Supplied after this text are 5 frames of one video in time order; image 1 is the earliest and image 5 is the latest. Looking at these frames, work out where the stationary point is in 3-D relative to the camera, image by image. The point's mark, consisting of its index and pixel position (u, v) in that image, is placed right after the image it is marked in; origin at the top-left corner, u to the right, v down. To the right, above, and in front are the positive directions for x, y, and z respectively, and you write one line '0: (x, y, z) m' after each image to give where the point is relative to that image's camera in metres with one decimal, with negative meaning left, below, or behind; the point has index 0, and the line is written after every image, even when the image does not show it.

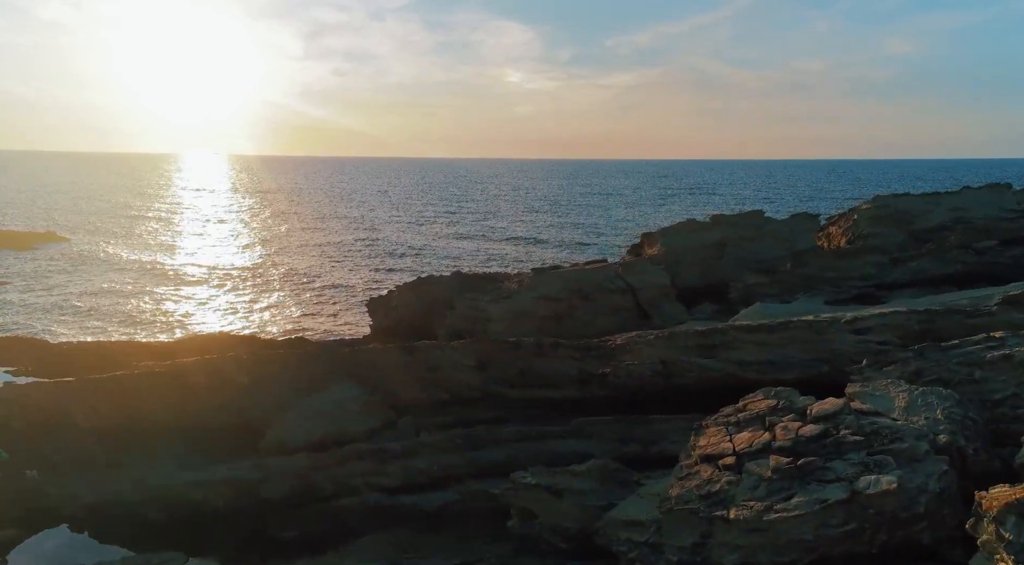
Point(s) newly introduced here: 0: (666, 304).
0: (+3.8, -0.5, +19.3) m
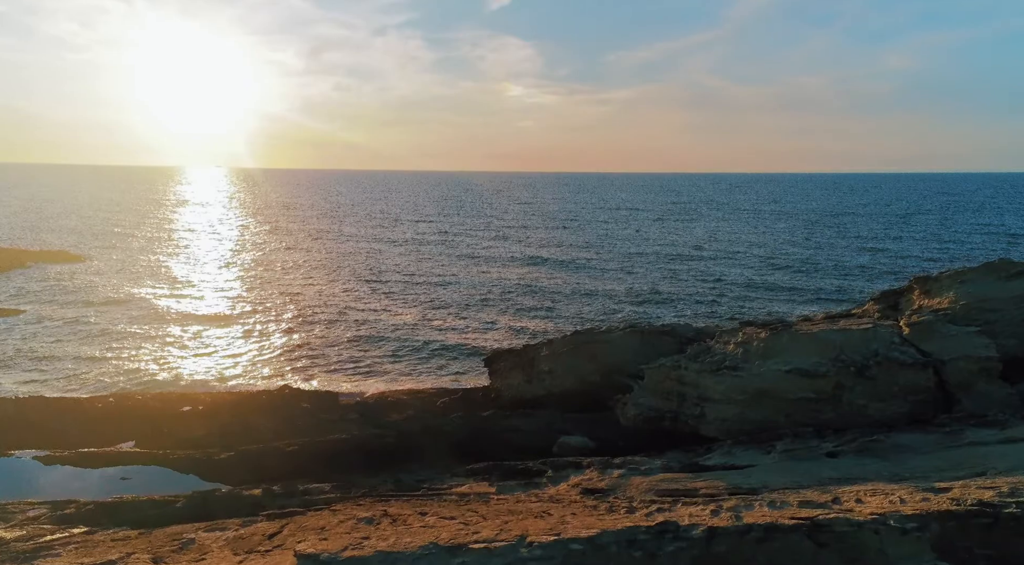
0: (+8.1, -1.7, +13.5) m
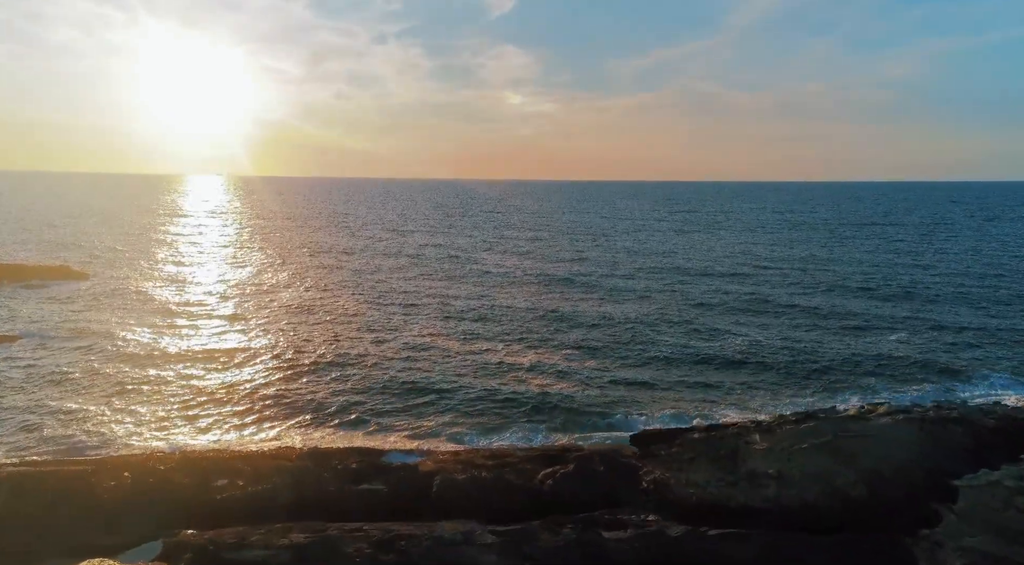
0: (+11.5, -2.7, +7.7) m
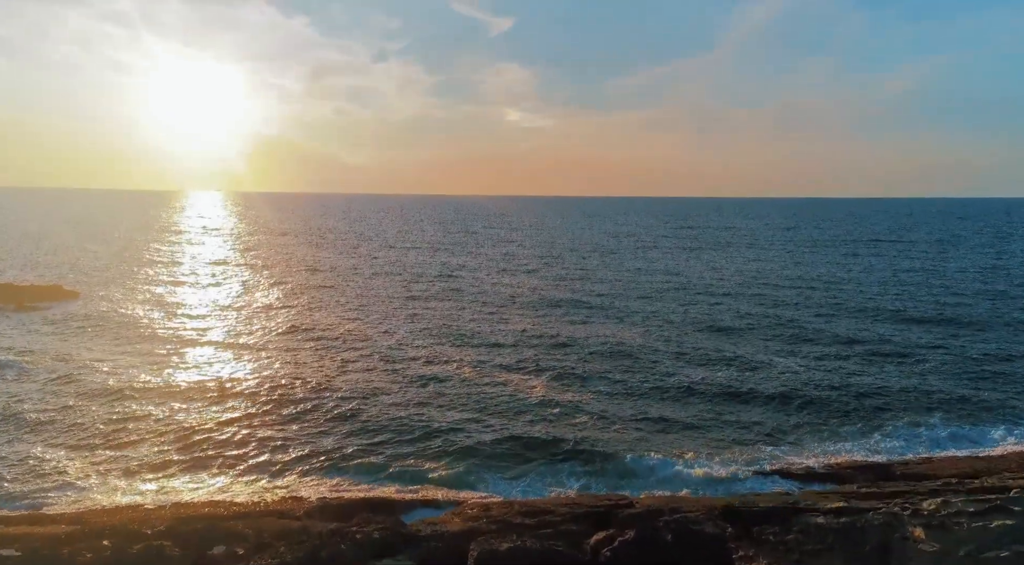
0: (+12.7, -3.2, +4.5) m
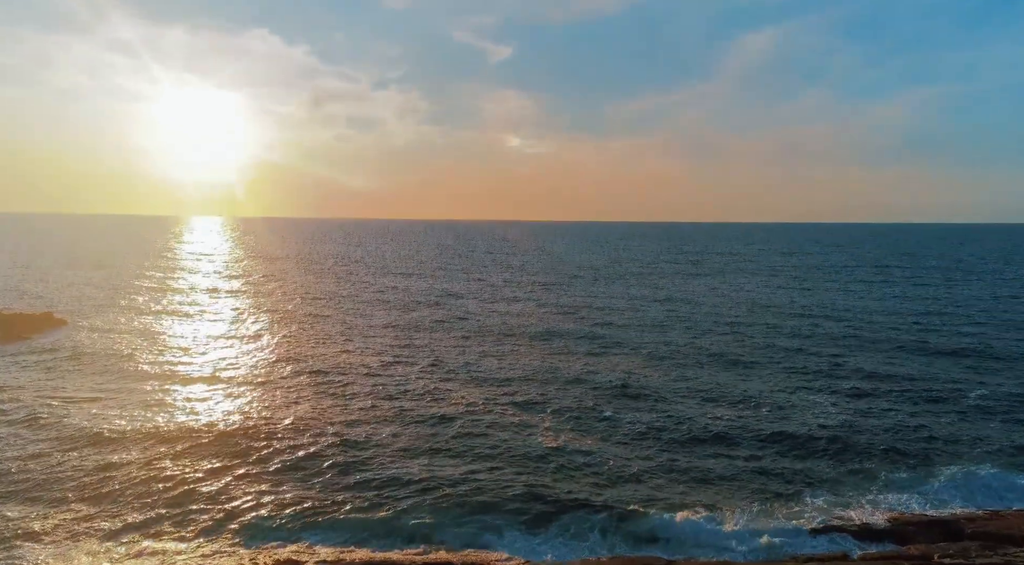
0: (+13.4, -3.6, +1.7) m
